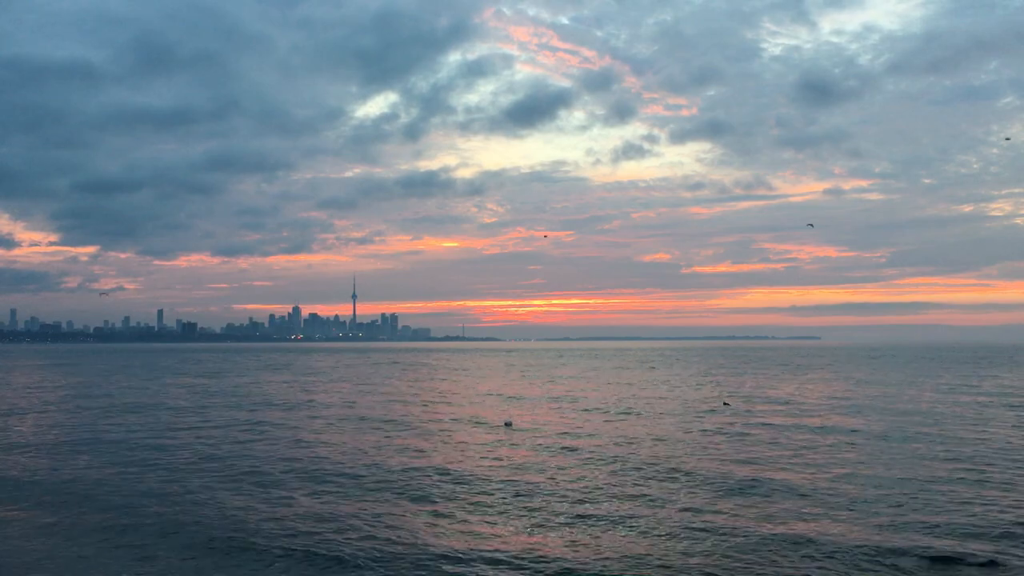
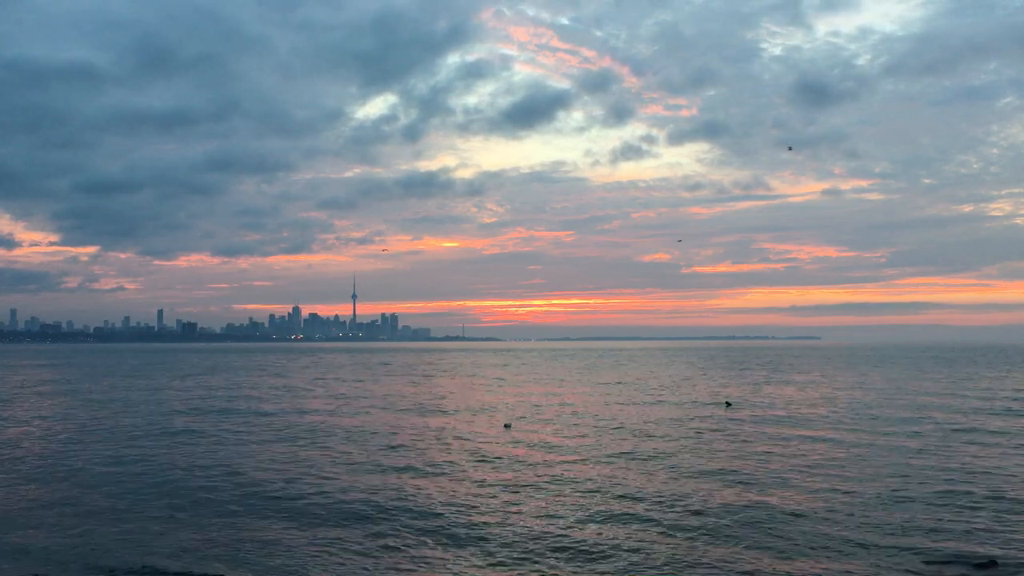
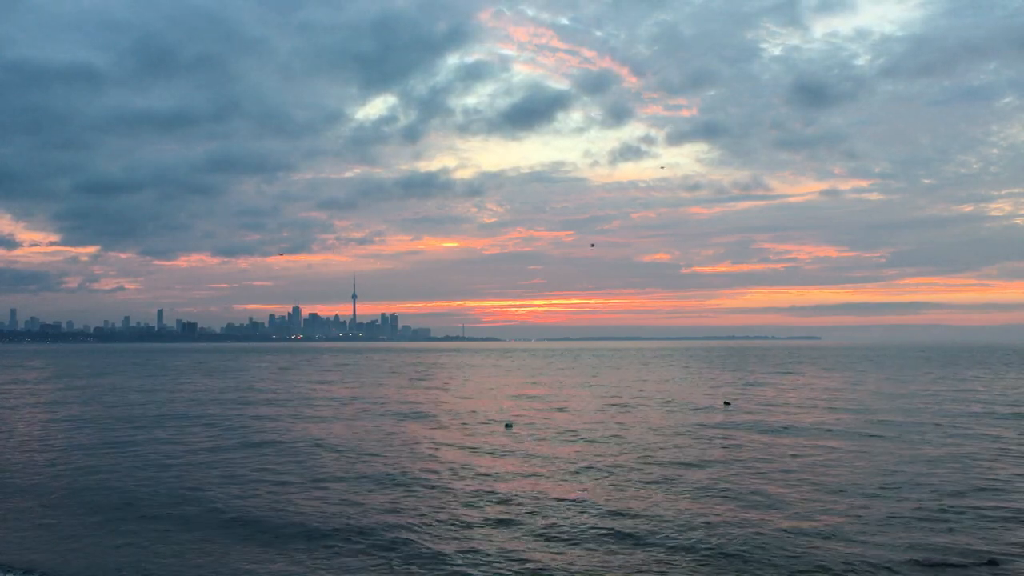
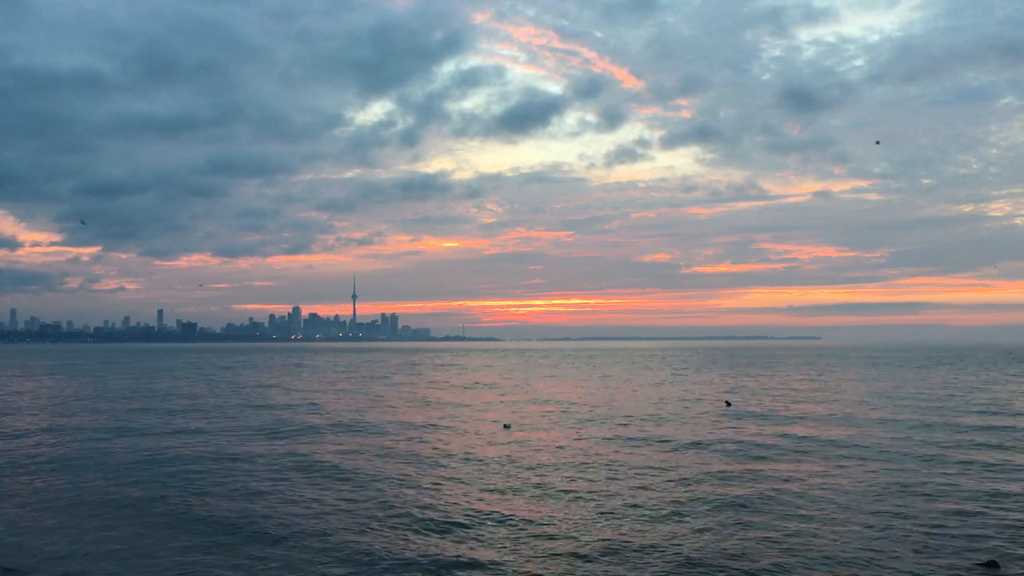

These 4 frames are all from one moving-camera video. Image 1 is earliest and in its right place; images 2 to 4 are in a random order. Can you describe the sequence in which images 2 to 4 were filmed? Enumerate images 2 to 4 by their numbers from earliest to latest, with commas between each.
2, 3, 4
